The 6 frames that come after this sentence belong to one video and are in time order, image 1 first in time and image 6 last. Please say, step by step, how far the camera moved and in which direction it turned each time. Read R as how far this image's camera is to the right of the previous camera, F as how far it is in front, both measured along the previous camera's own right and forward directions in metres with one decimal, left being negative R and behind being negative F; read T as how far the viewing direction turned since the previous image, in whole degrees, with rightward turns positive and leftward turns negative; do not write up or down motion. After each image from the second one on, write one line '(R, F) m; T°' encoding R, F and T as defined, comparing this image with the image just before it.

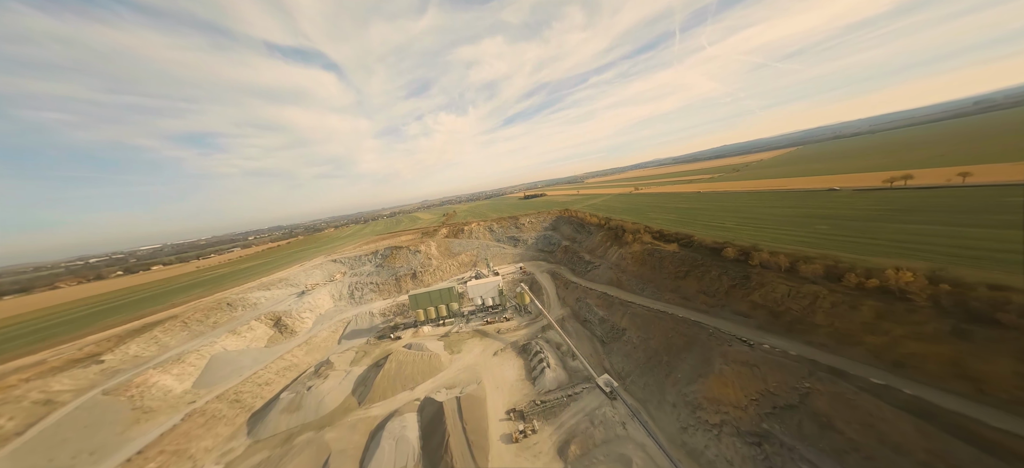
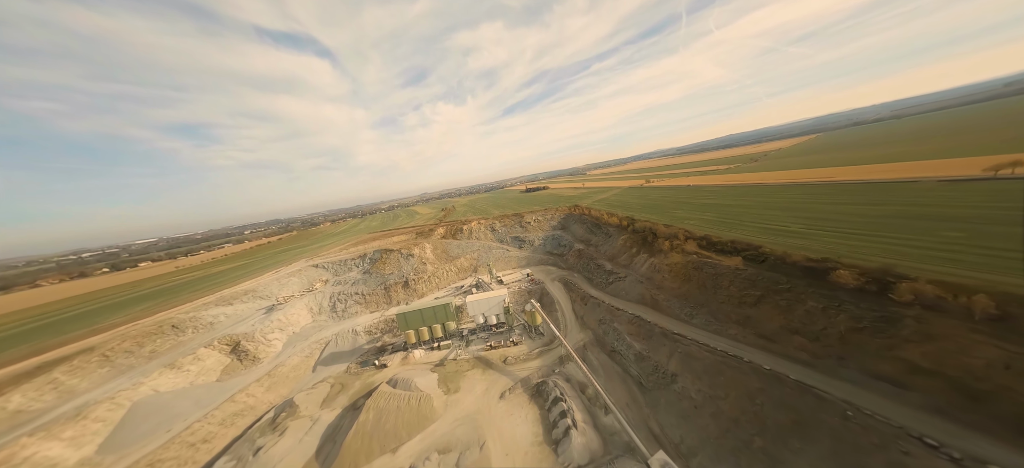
(-0.9, +5.9) m; 0°
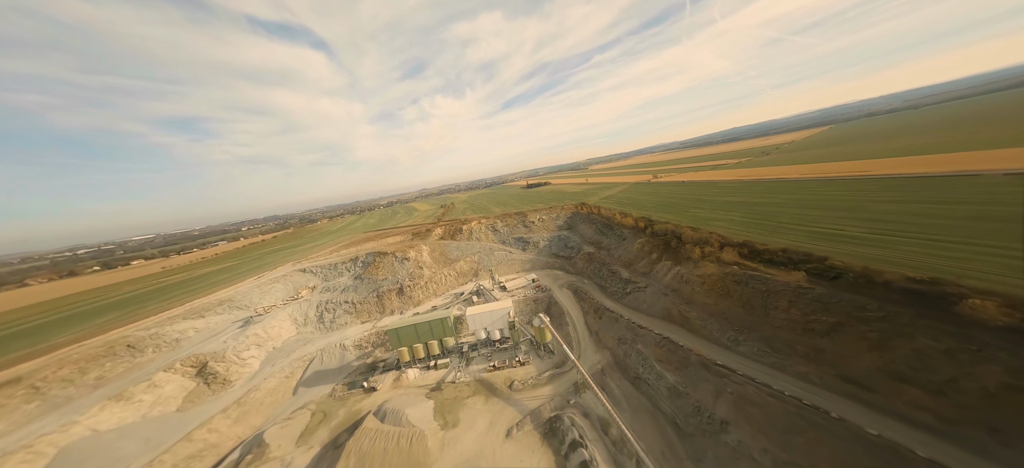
(-0.6, +3.4) m; 0°
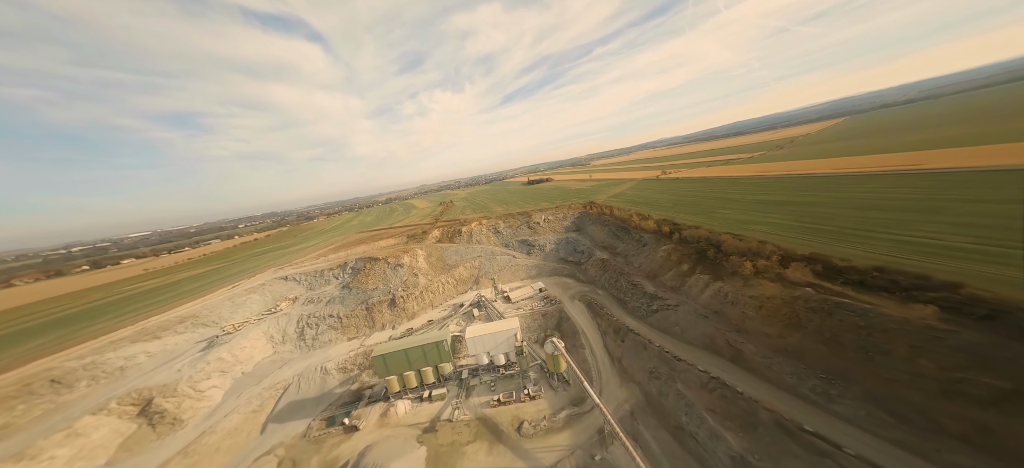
(-0.6, +4.0) m; 0°
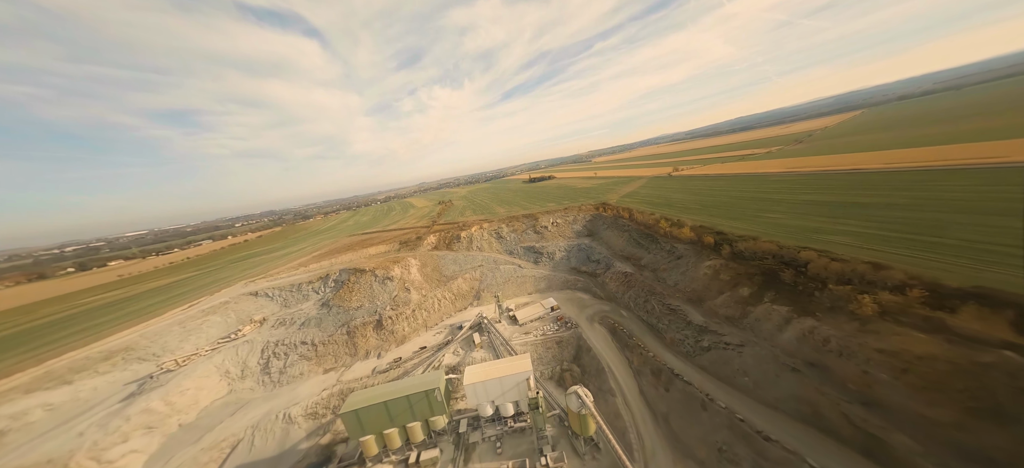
(-0.7, +5.2) m; 0°
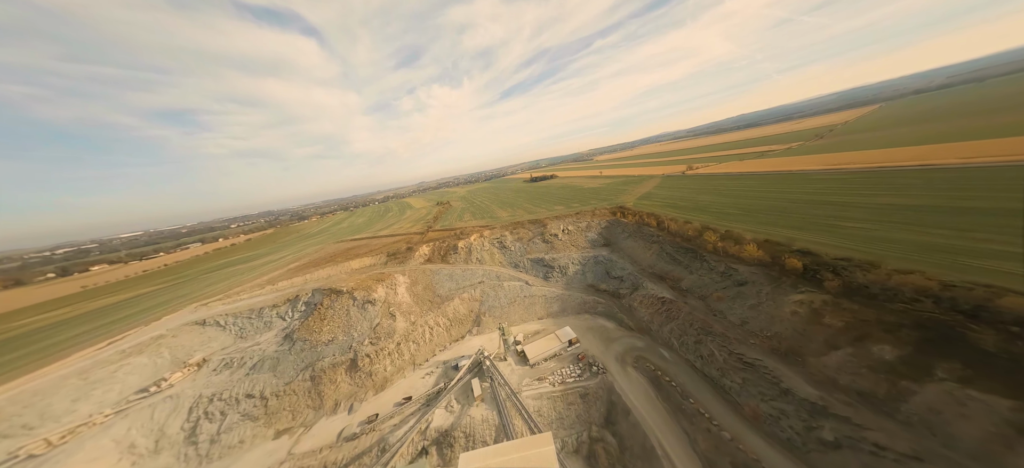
(-0.7, +6.1) m; 0°
